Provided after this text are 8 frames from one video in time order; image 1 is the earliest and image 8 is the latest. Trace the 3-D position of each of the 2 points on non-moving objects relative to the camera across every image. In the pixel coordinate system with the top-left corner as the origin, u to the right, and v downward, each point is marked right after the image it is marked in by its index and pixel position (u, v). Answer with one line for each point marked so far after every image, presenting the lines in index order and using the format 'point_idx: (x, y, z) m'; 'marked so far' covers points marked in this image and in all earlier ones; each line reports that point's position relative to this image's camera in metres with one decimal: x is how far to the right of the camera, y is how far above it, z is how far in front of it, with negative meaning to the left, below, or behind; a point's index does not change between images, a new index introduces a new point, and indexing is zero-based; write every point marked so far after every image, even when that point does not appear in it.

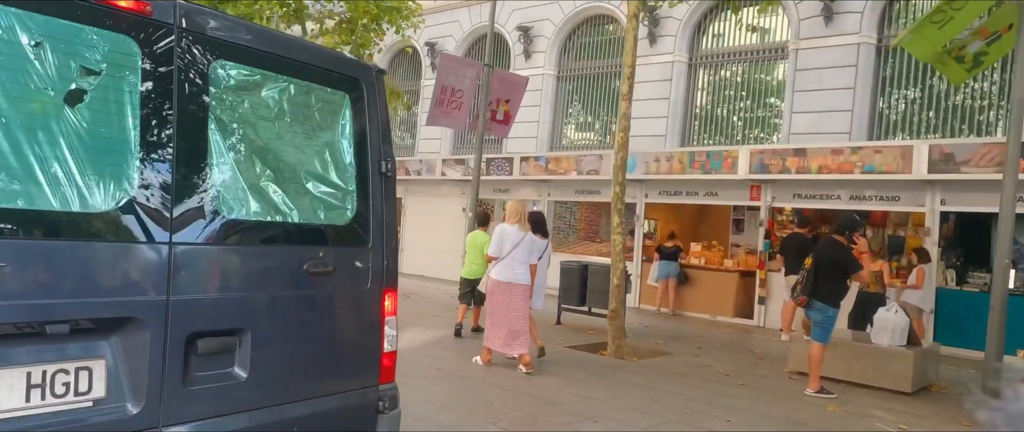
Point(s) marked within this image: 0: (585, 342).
0: (+1.0, -1.7, +9.6) m
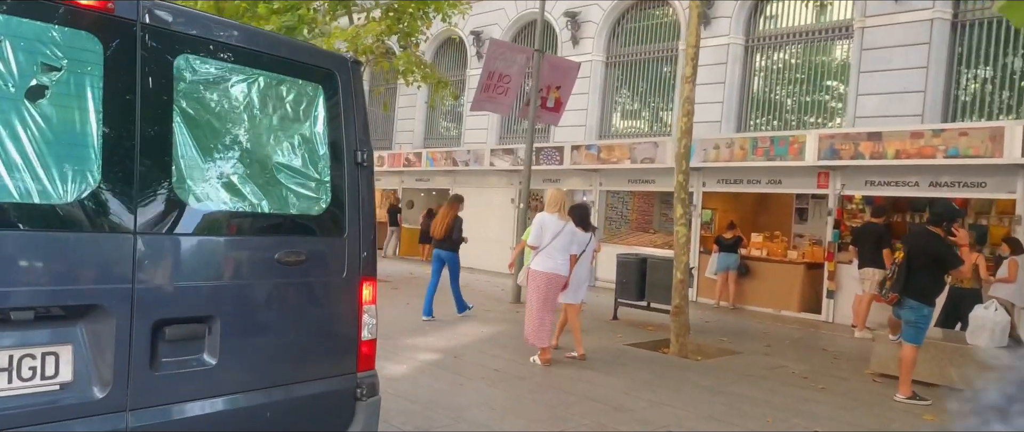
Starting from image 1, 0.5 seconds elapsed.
0: (+1.7, -1.6, +9.2) m
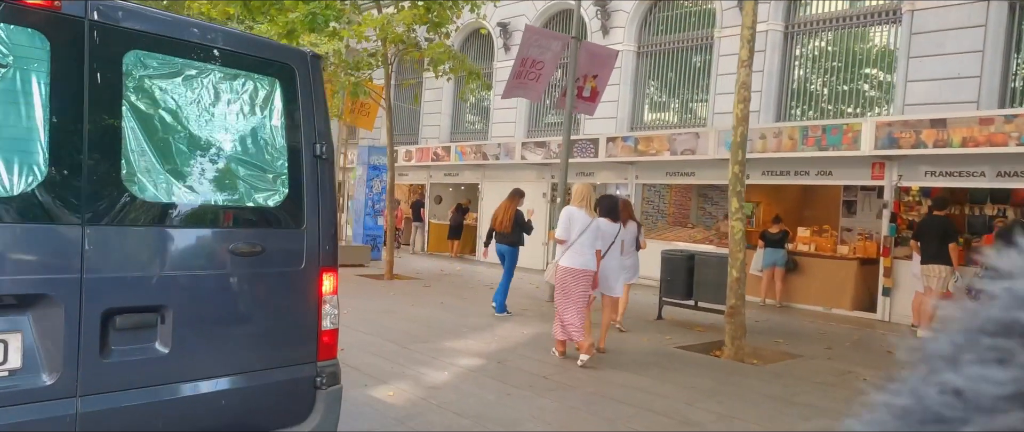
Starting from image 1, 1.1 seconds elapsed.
0: (+2.2, -1.5, +8.6) m
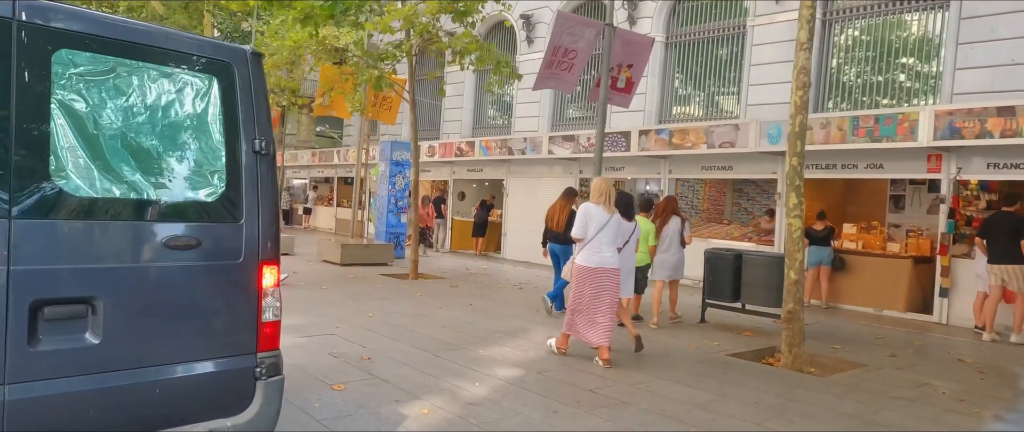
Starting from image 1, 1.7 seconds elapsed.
0: (+2.6, -1.5, +8.0) m
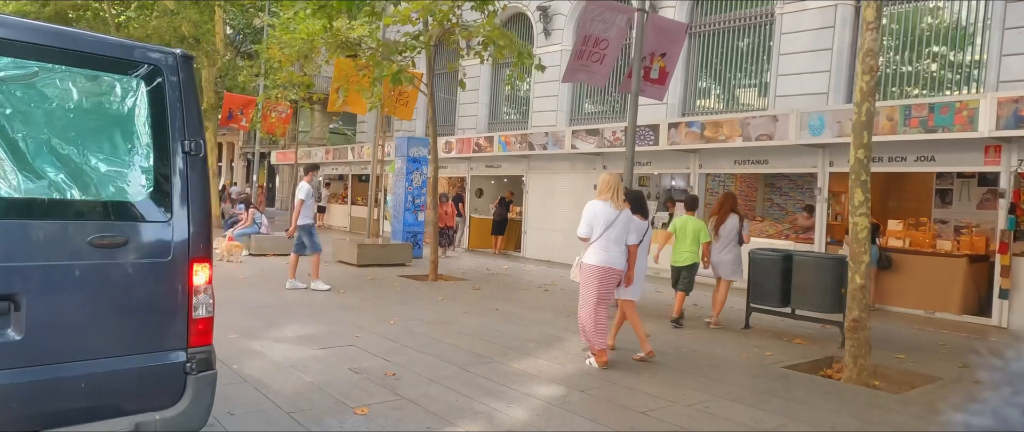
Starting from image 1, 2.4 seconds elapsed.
0: (+2.9, -1.4, +7.4) m
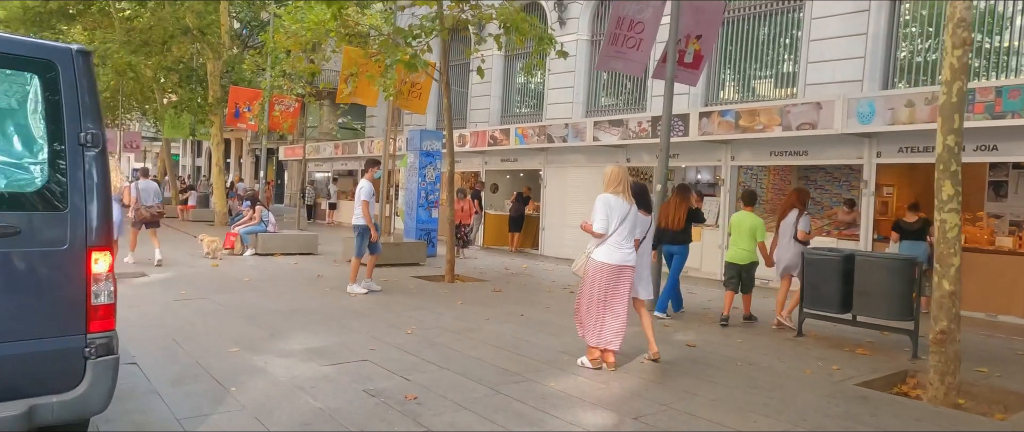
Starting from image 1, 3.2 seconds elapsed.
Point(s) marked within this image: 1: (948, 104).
0: (+3.2, -1.4, +6.5) m
1: (+3.3, +0.8, +5.4) m
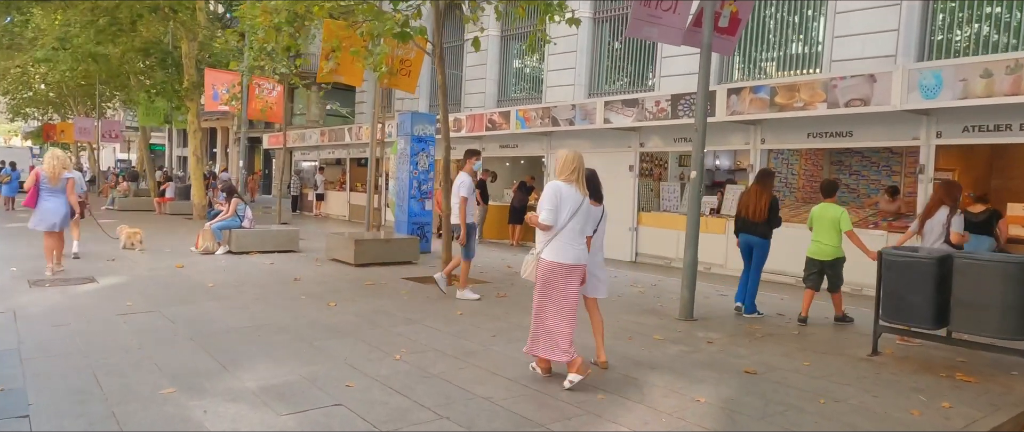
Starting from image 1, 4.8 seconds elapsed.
0: (+3.3, -1.3, +5.1) m
1: (+3.4, +0.9, +4.0) m
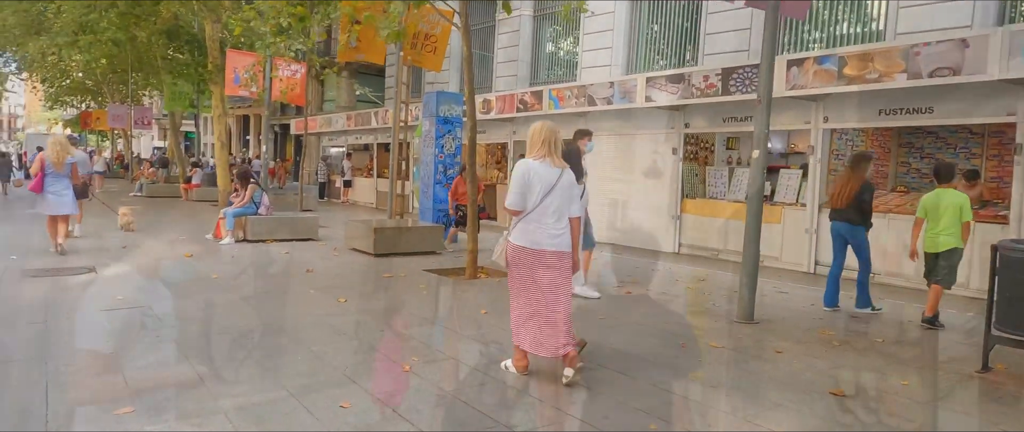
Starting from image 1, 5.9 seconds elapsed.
0: (+3.5, -1.3, +4.0) m
1: (+3.5, +0.9, +2.8) m
